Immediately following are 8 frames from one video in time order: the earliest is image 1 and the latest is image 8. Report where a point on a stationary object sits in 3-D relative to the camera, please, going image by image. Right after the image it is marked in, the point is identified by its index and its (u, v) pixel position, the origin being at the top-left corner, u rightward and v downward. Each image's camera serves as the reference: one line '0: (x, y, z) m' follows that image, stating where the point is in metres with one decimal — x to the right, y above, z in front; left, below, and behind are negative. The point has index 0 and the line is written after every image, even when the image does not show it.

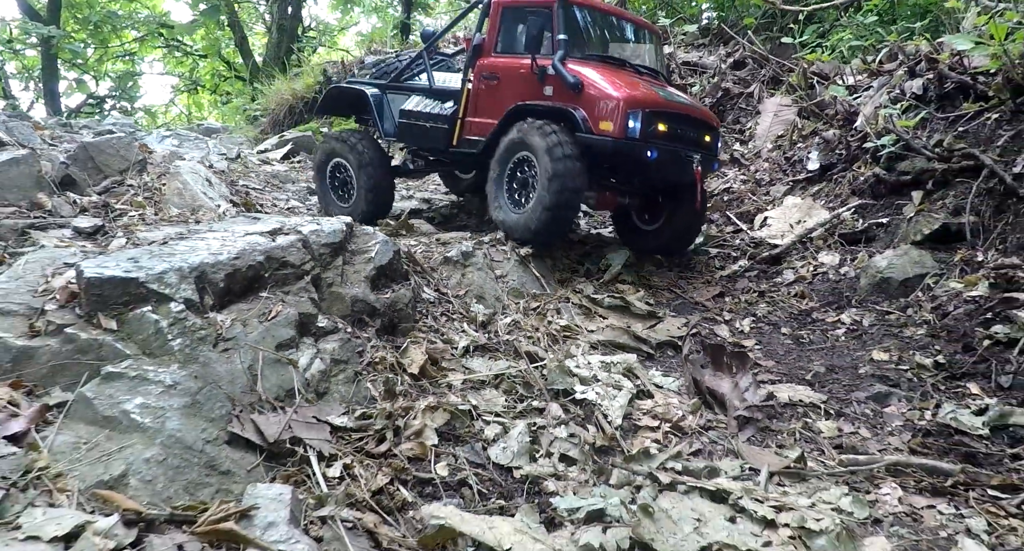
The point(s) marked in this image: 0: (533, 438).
0: (+0.1, -0.7, +4.0) m
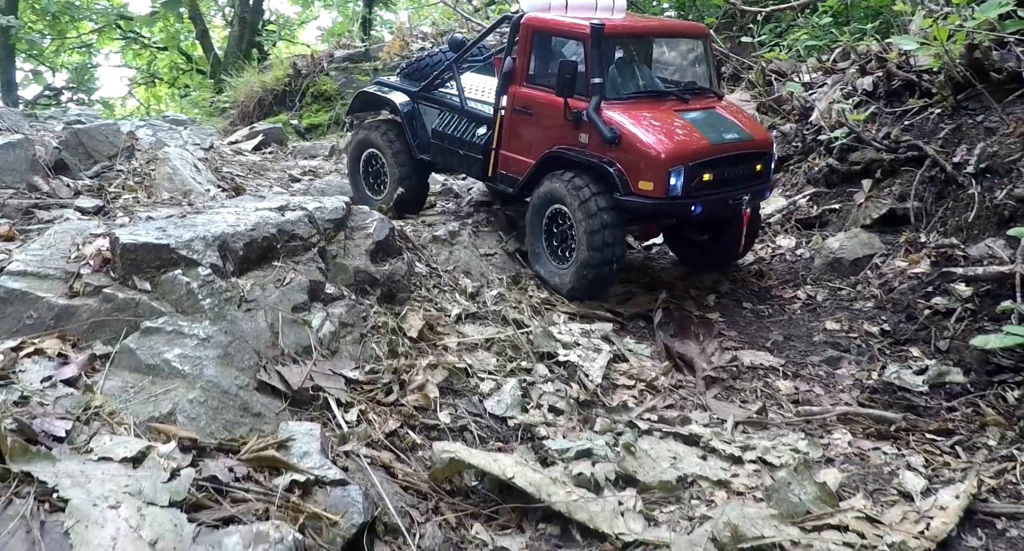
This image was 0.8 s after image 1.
0: (0.0, -0.5, +4.4) m
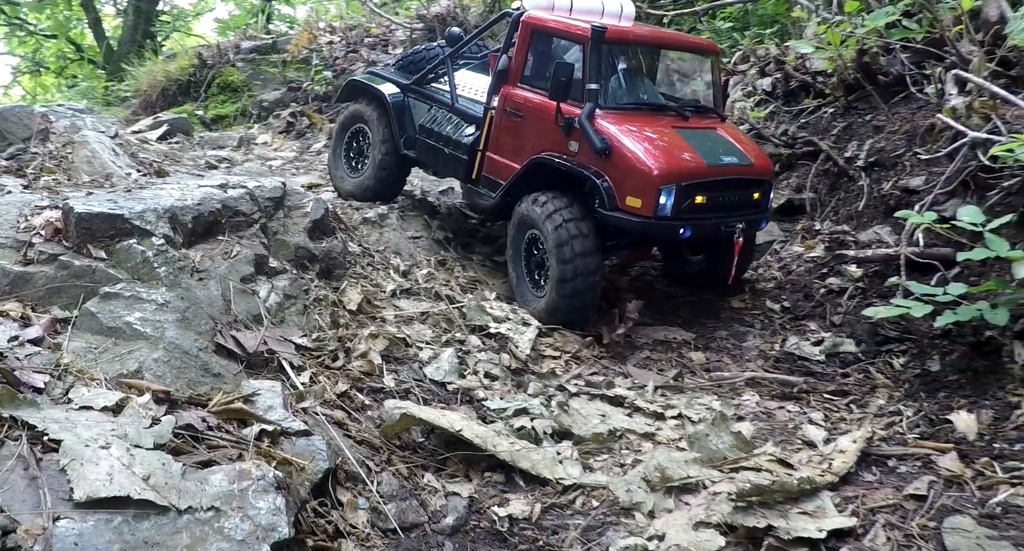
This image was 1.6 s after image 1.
0: (-0.3, -0.4, +4.7) m
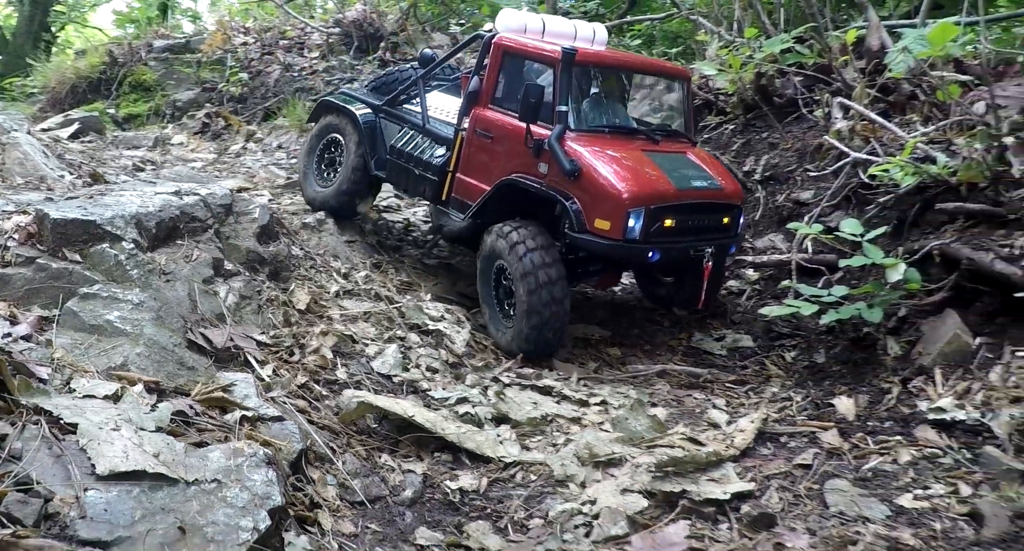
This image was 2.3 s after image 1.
0: (-0.6, -0.4, +5.2) m
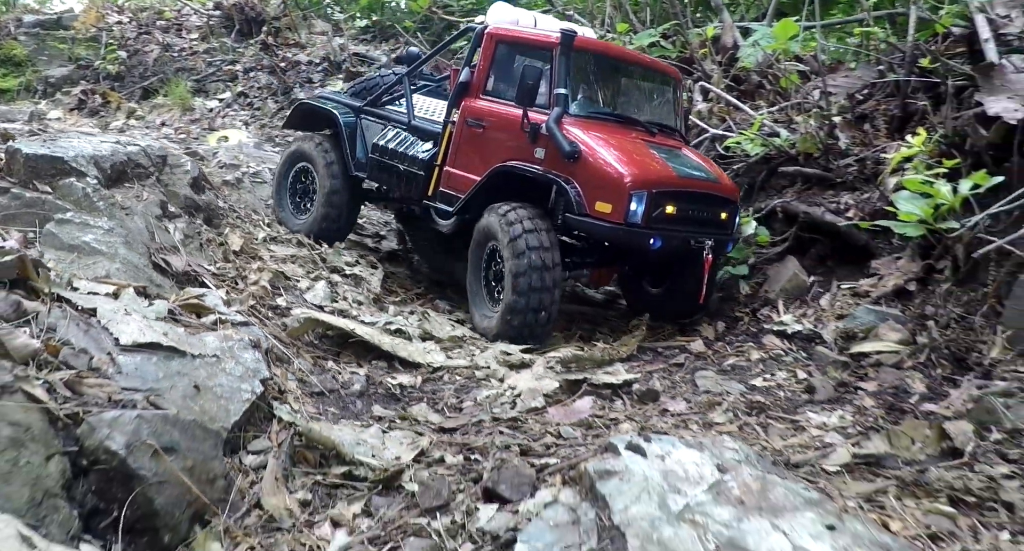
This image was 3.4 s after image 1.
0: (-1.1, -0.1, +5.8) m
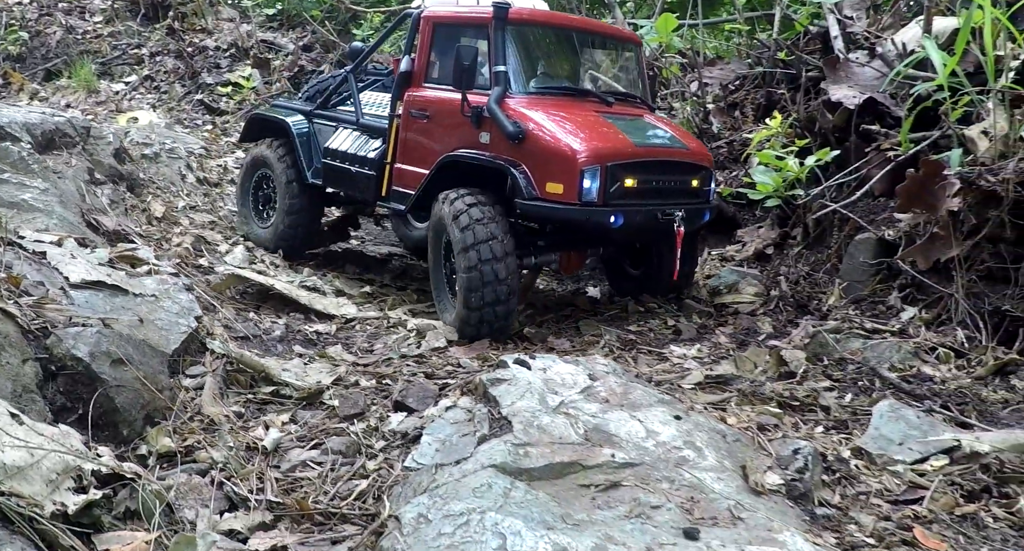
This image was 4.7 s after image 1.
0: (-1.7, +0.1, +6.3) m
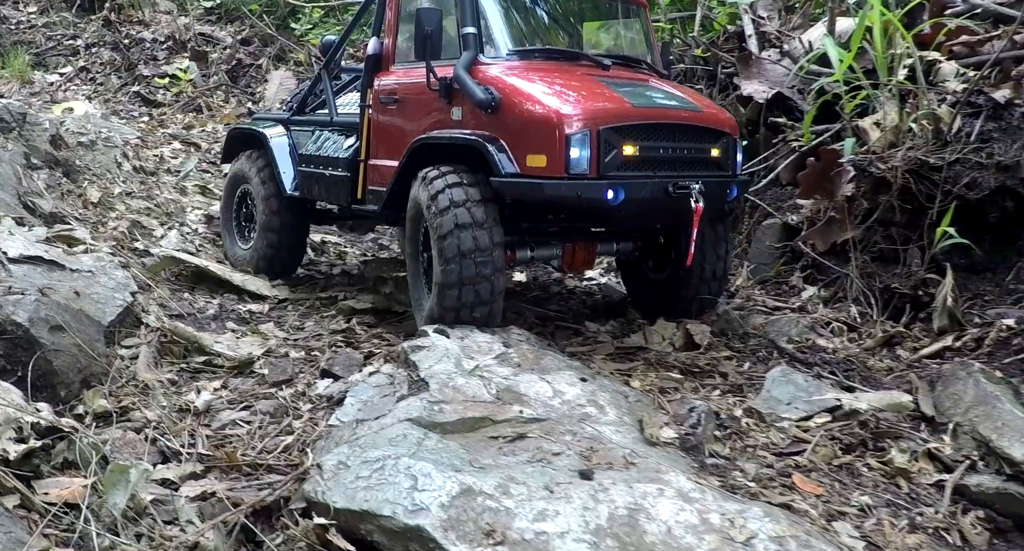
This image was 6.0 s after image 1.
0: (-2.2, +0.2, +6.5) m
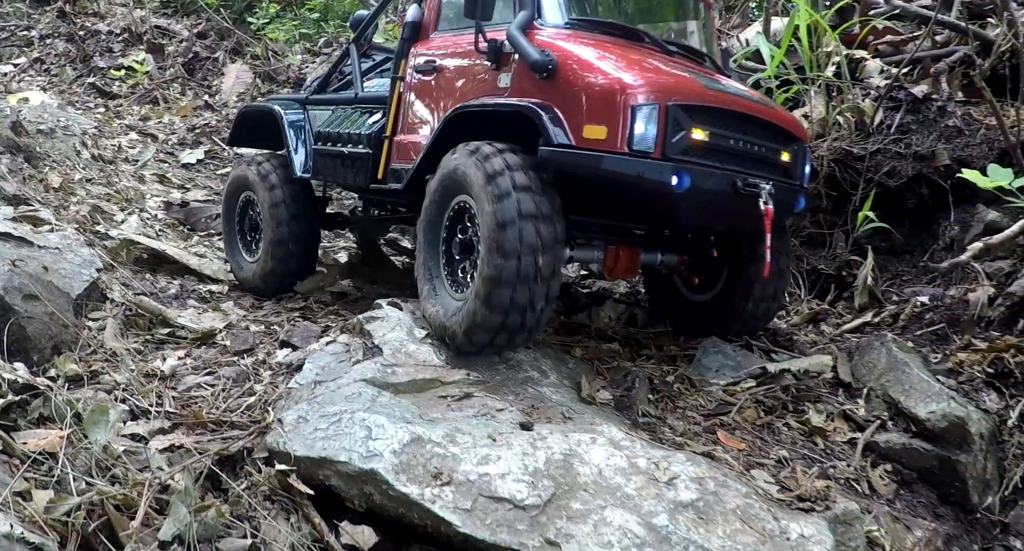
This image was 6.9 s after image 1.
0: (-2.5, +0.4, +6.6) m
